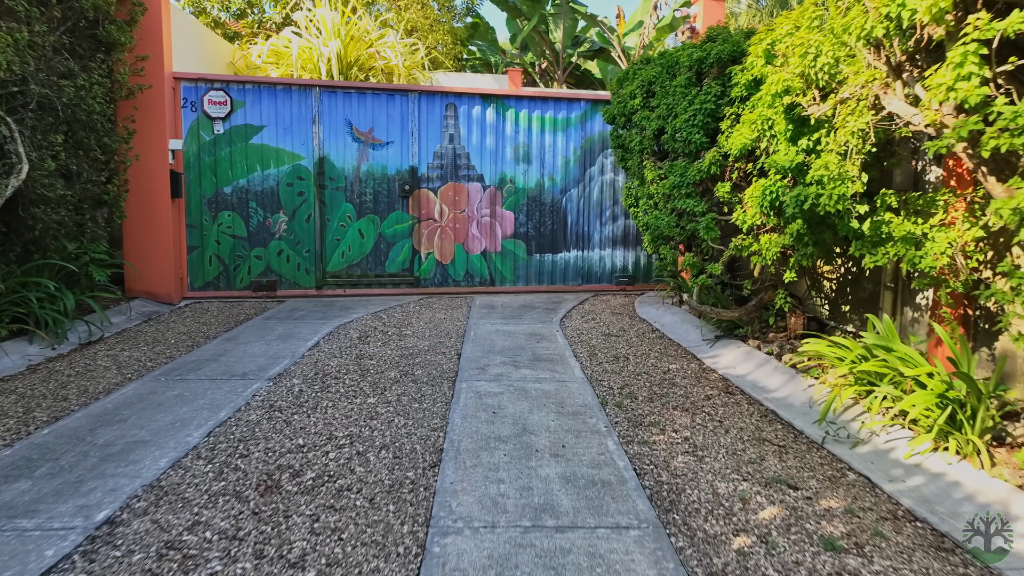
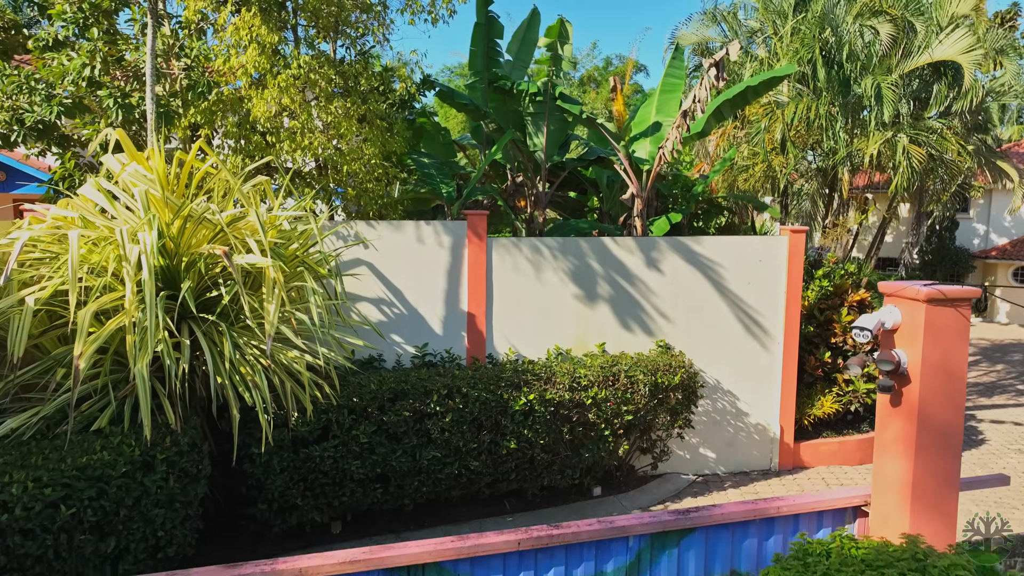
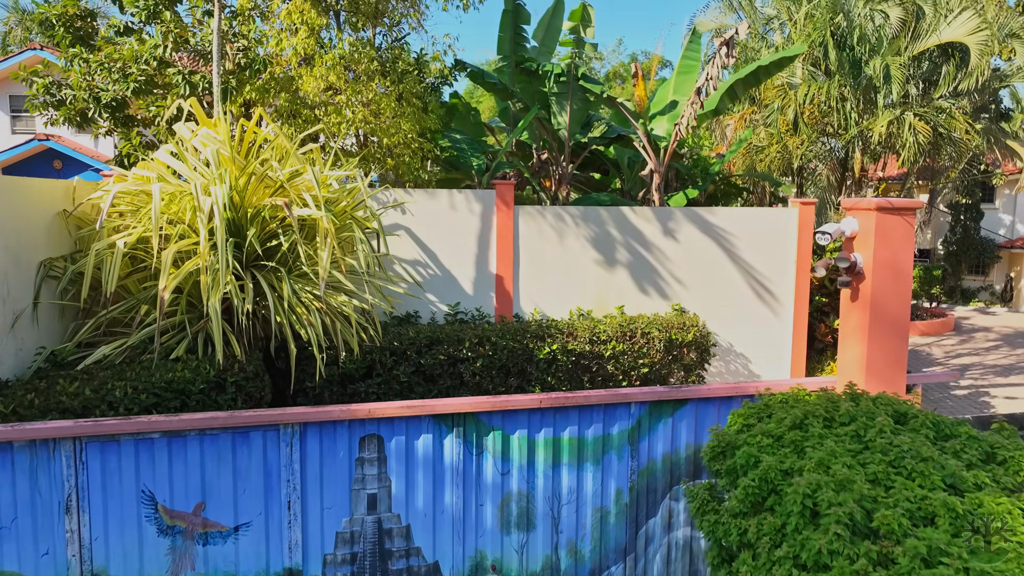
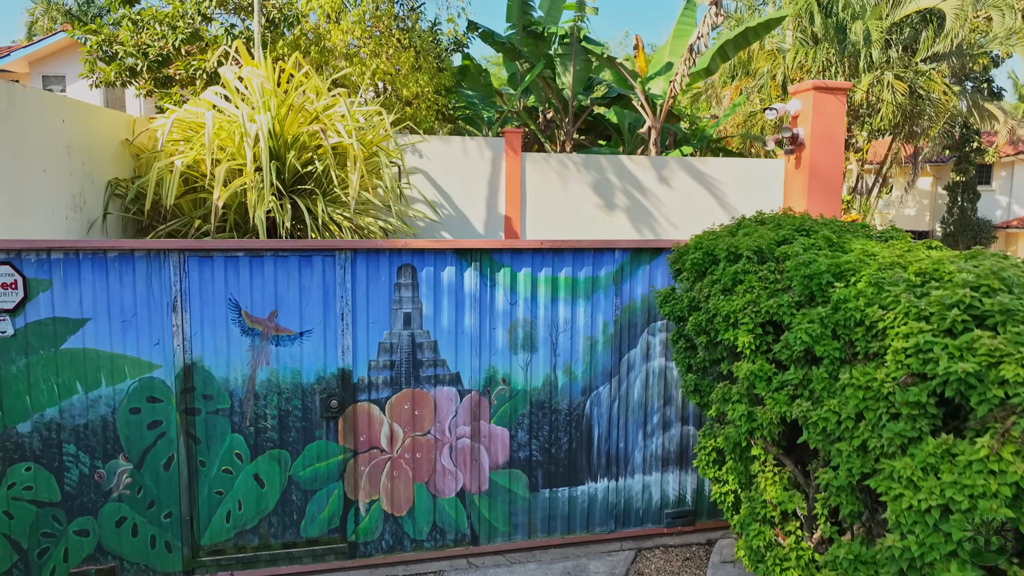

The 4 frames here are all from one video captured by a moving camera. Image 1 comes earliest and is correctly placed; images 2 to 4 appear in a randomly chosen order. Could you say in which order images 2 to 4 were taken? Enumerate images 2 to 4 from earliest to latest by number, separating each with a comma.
4, 3, 2
